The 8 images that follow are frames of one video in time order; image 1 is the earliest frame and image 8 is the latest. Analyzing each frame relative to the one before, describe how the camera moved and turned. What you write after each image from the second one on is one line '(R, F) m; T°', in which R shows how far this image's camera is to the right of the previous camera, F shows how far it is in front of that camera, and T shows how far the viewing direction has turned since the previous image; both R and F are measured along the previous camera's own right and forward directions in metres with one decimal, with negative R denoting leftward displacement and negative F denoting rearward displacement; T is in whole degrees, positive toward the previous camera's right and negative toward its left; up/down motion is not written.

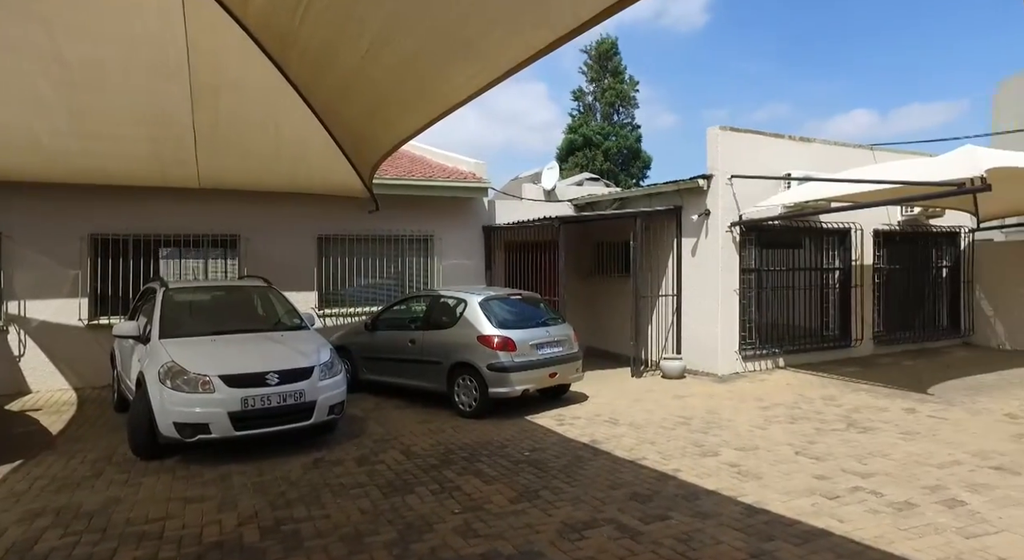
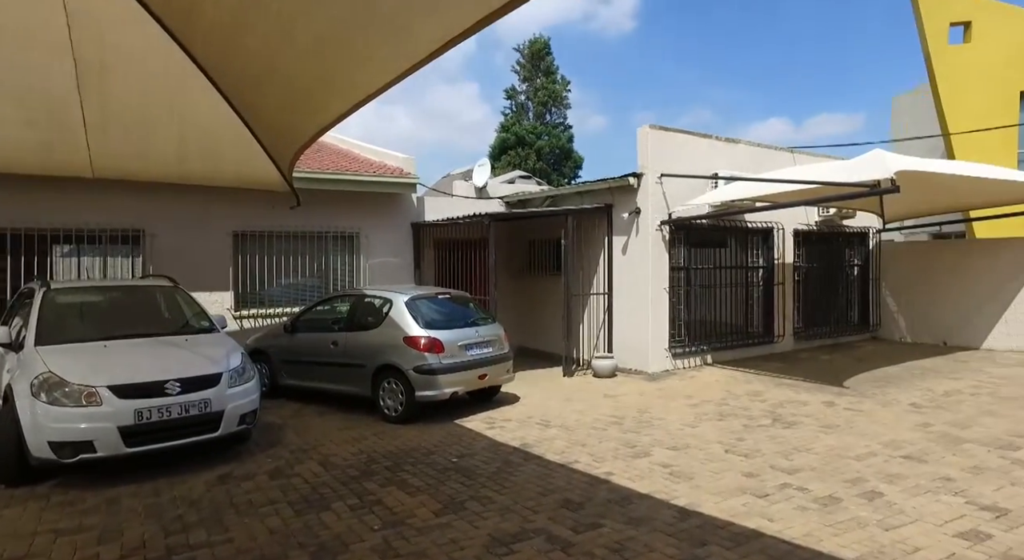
(0.0, +0.2) m; +6°
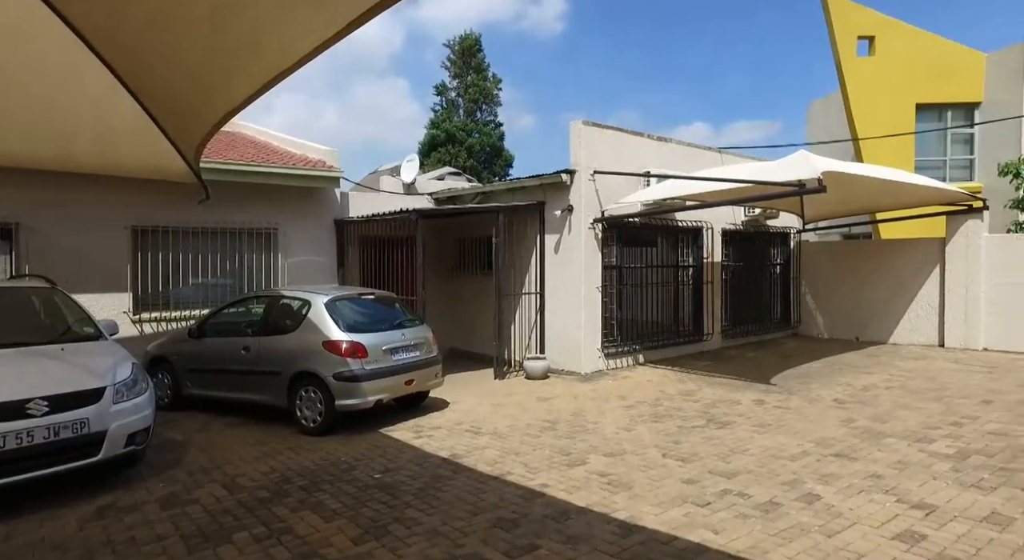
(0.0, +0.3) m; +6°
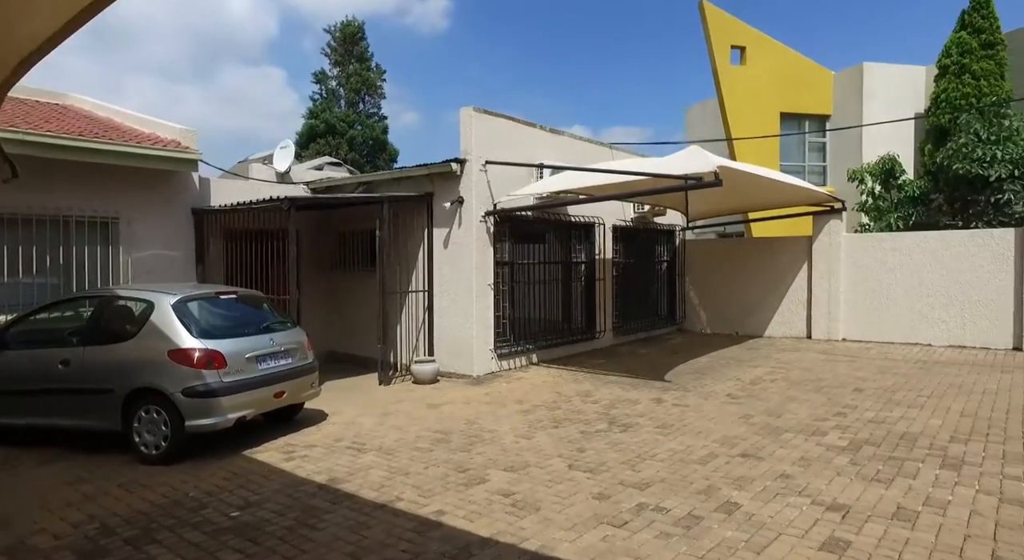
(0.0, +0.6) m; +10°
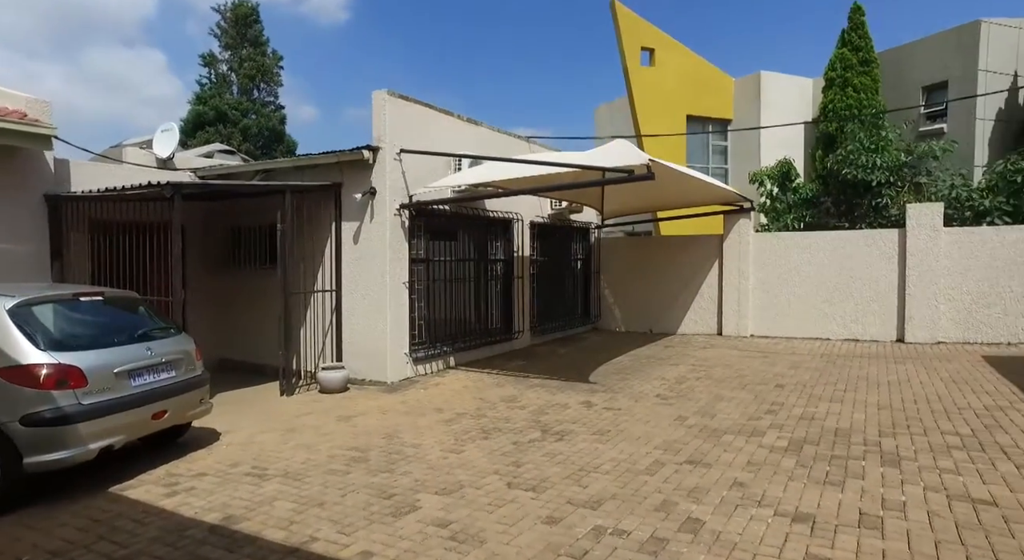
(-0.2, +0.6) m; +9°
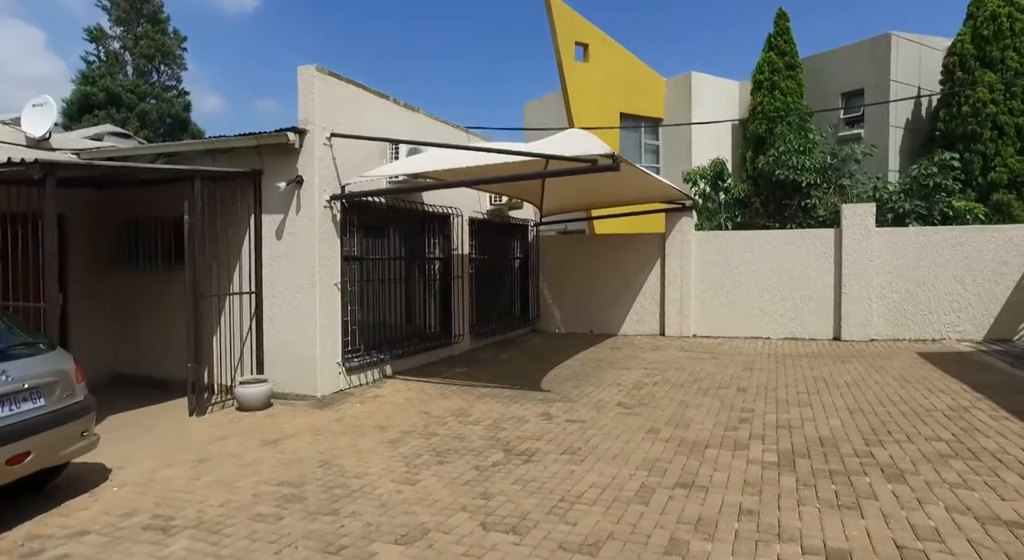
(-0.3, +0.8) m; +7°
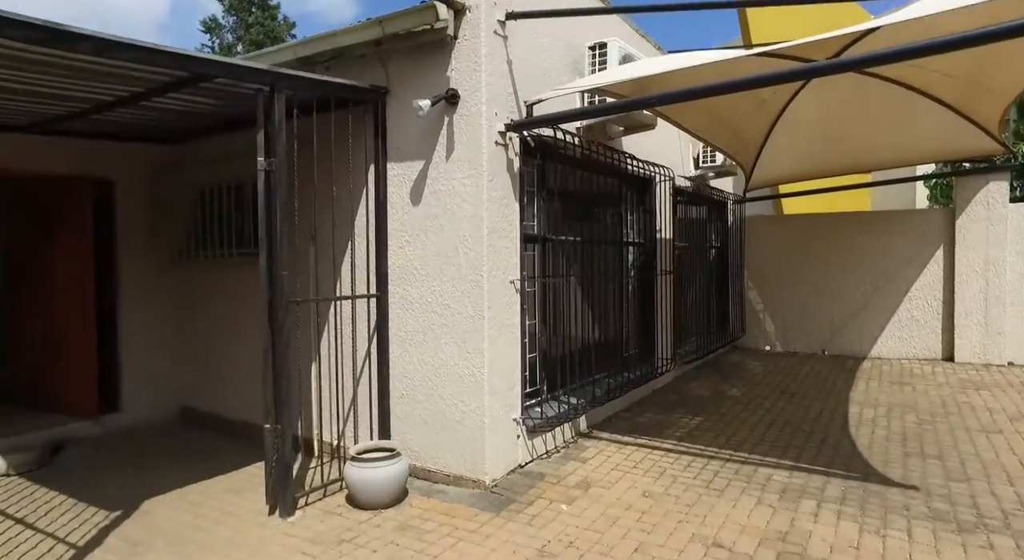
(-1.5, +3.4) m; -9°
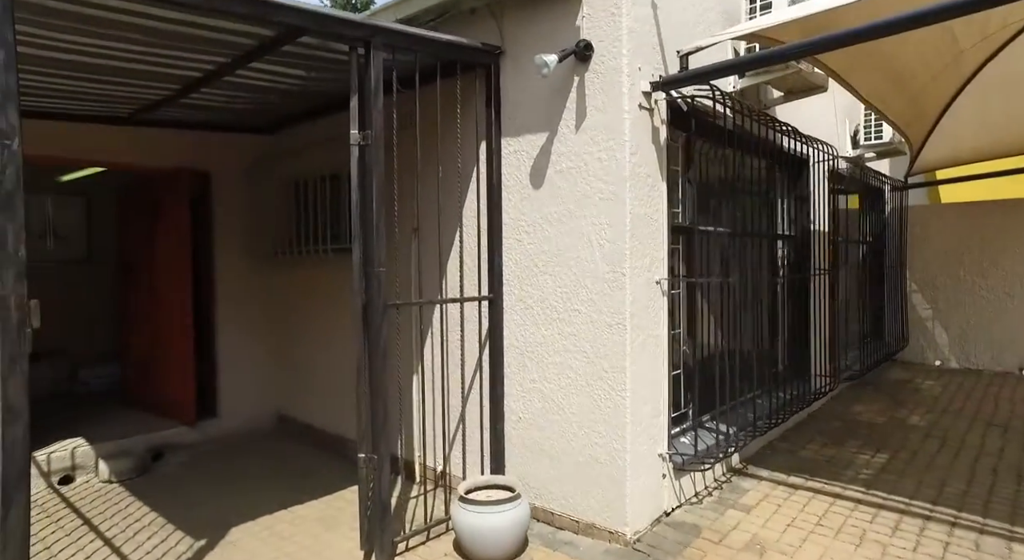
(-0.3, +0.9) m; -9°
